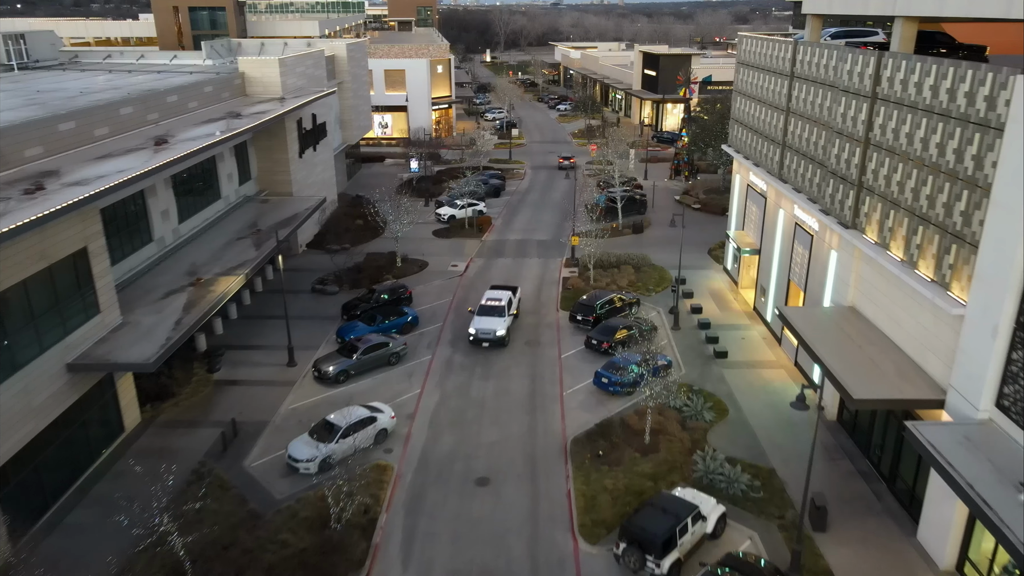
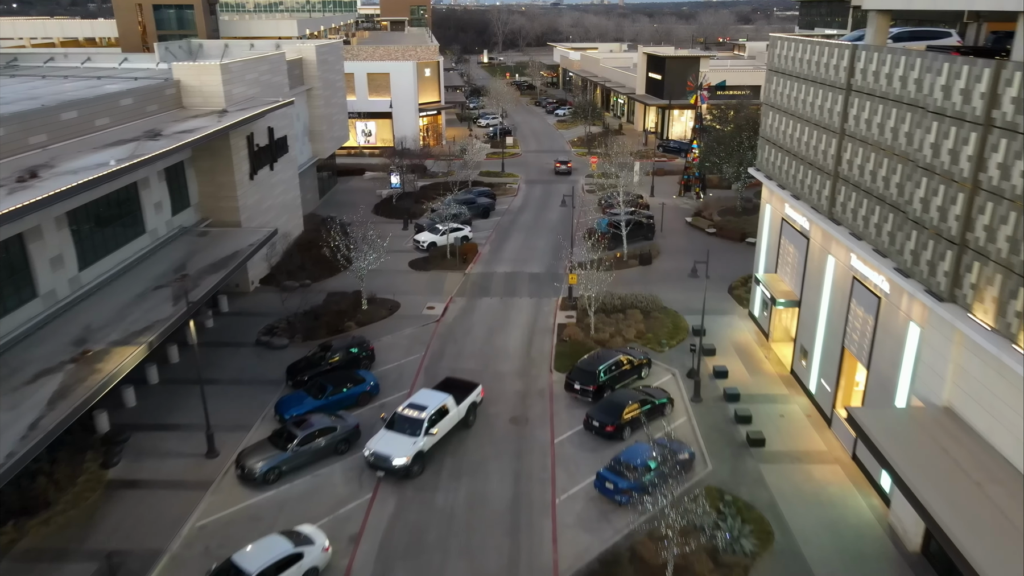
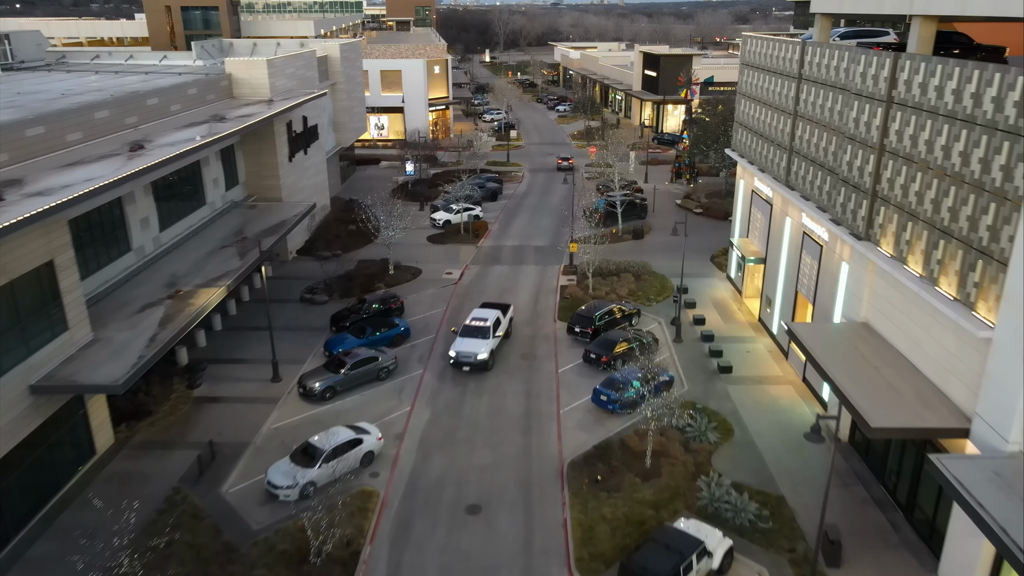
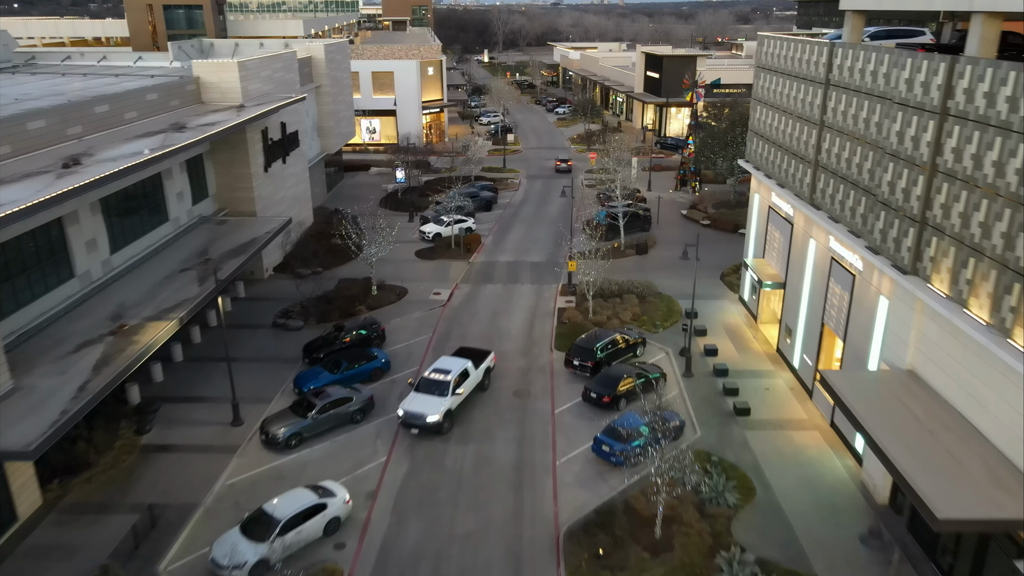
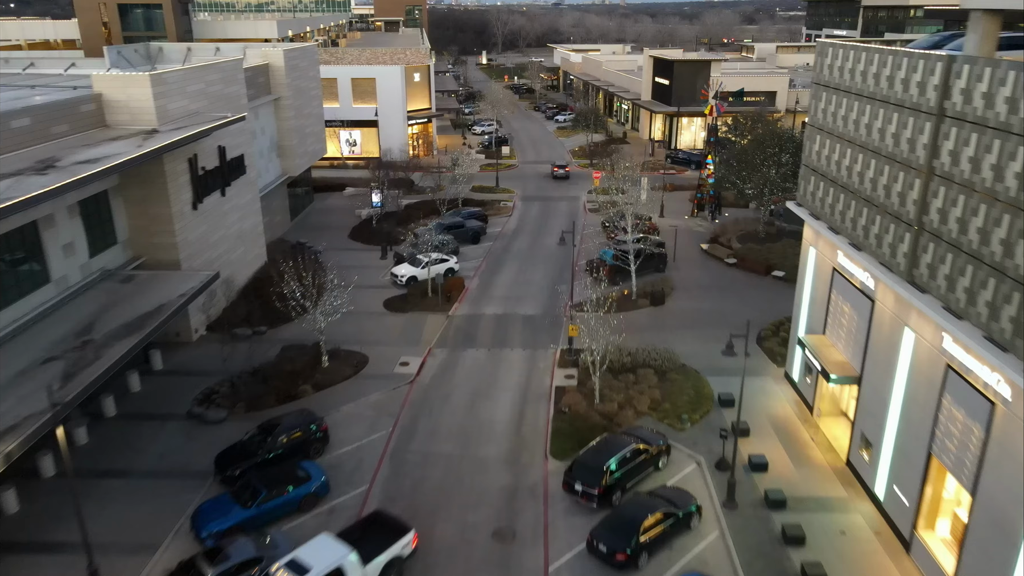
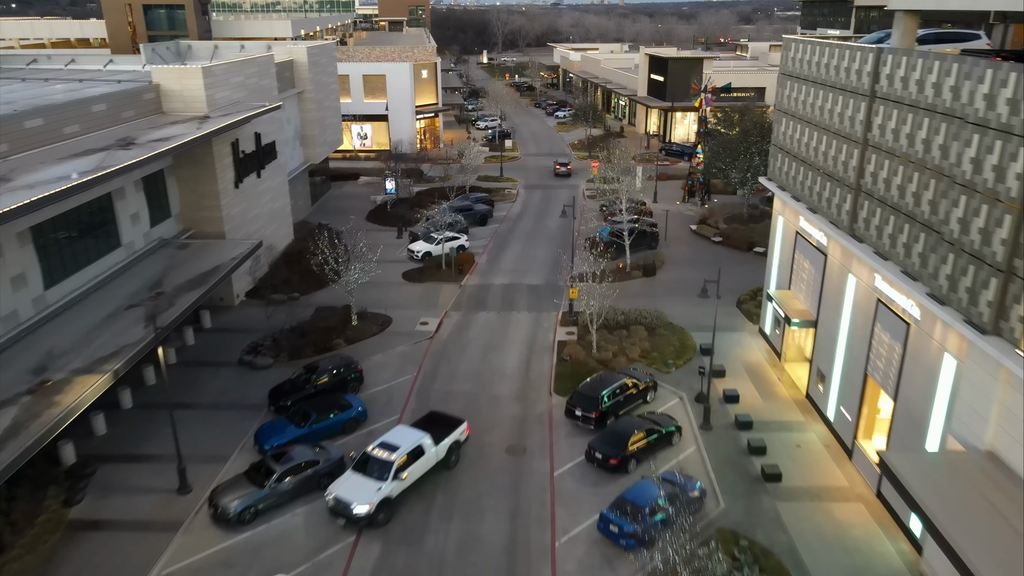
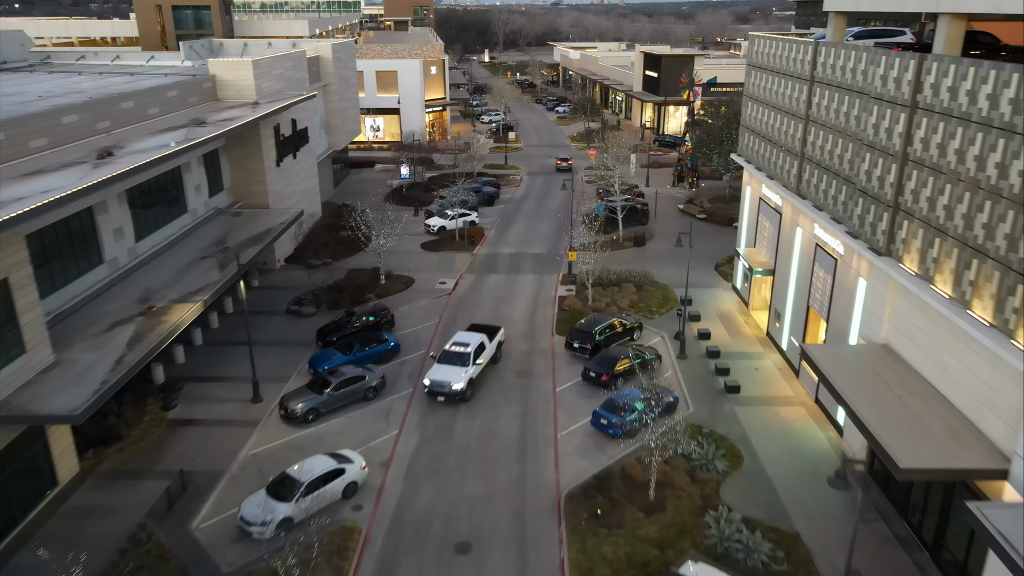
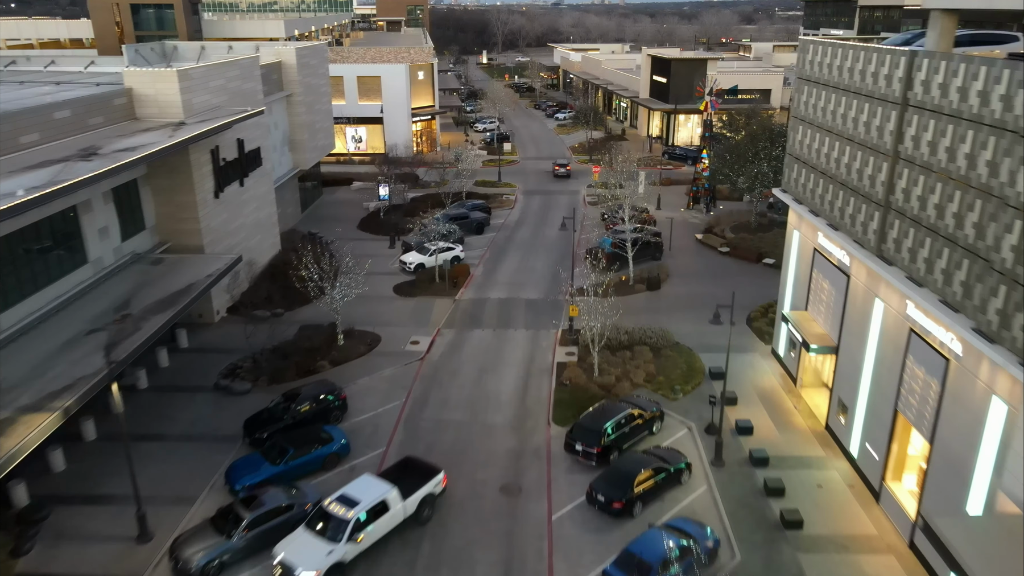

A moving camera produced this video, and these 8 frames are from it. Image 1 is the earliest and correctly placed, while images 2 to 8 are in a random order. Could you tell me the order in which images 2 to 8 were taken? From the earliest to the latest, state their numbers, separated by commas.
3, 7, 4, 2, 6, 8, 5
